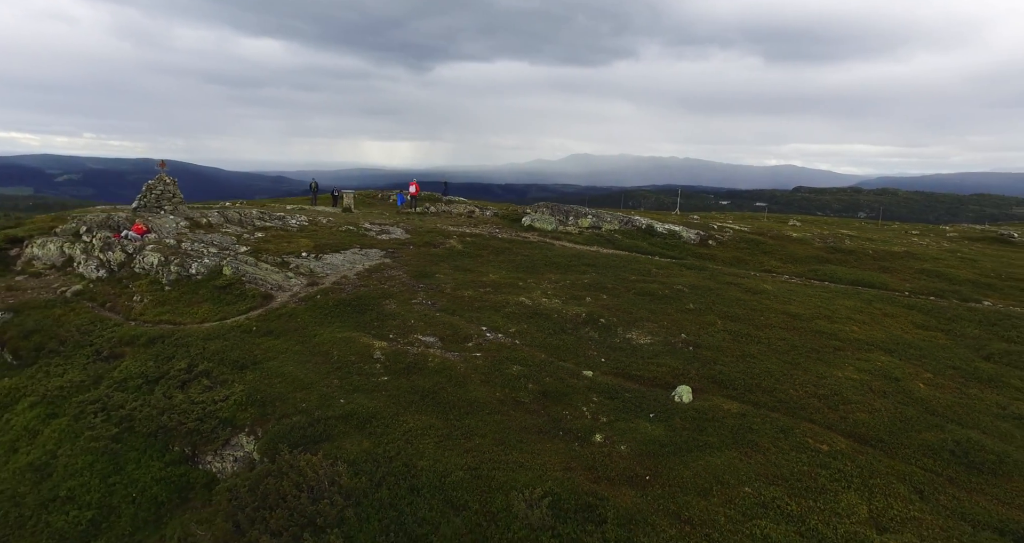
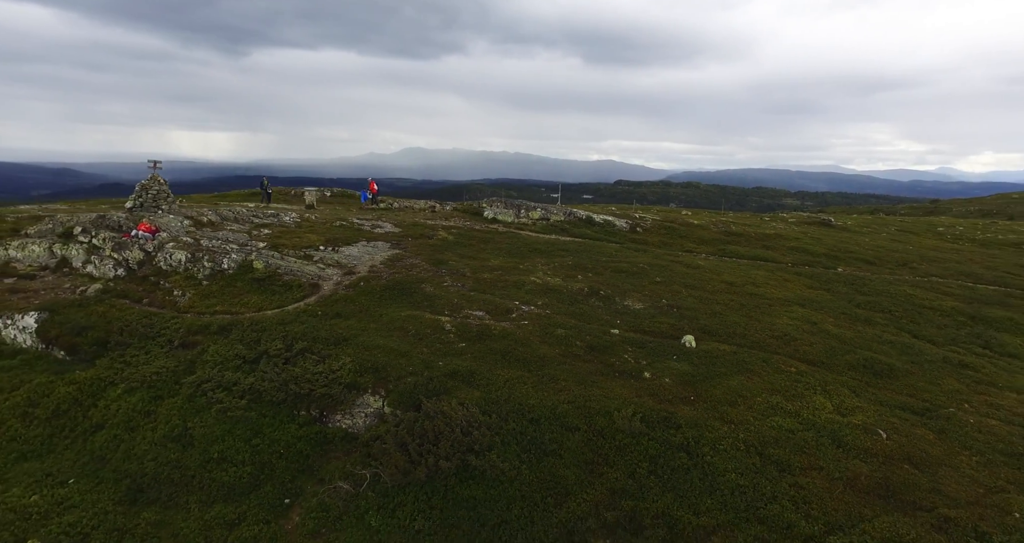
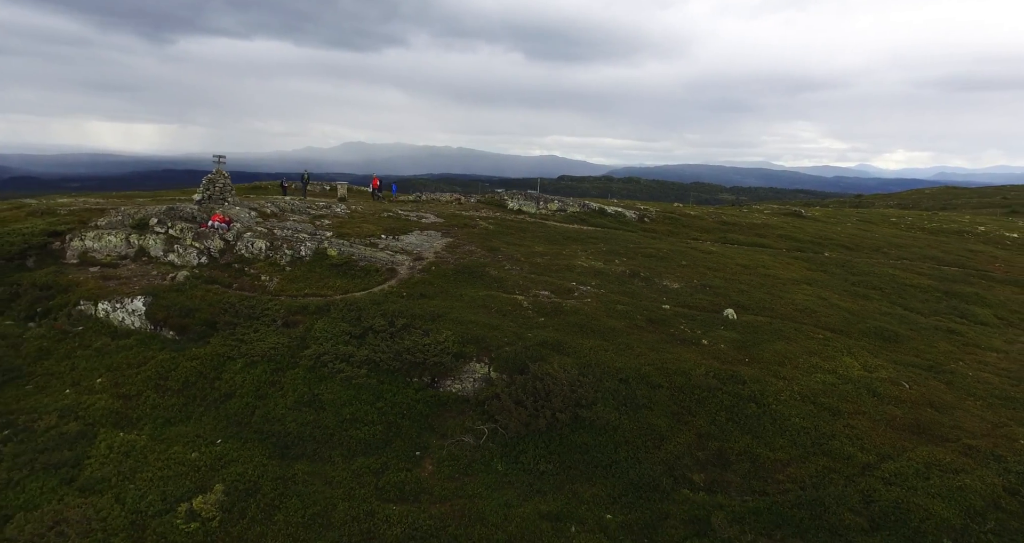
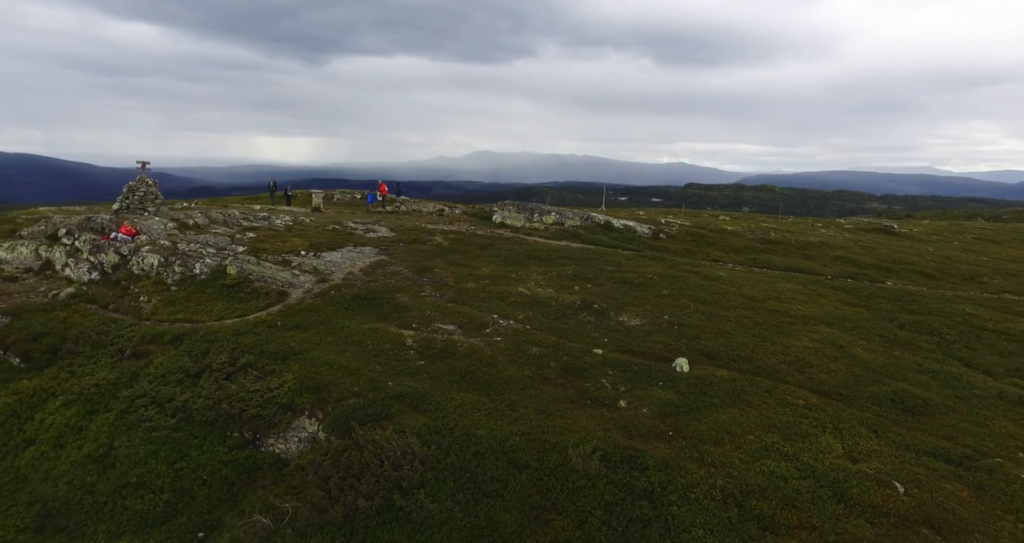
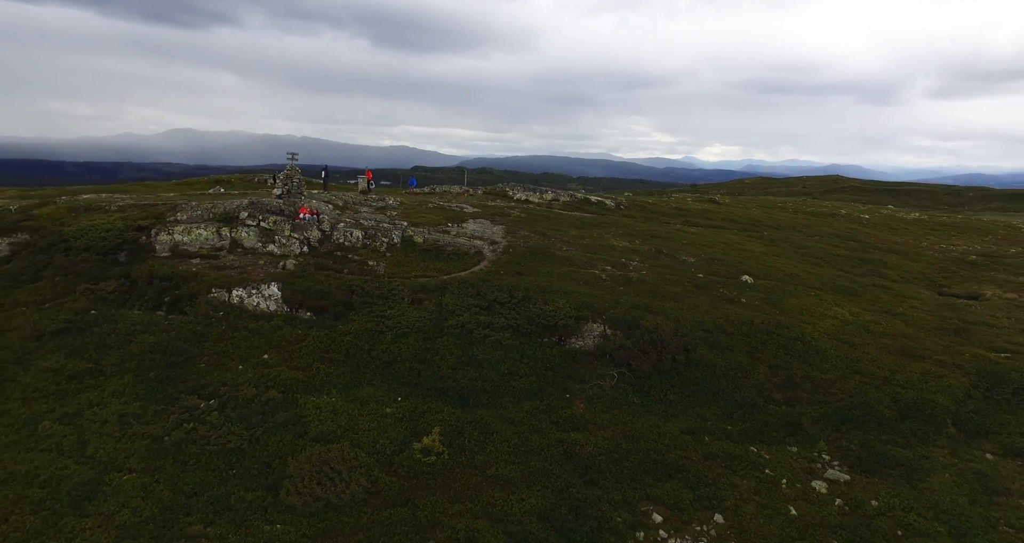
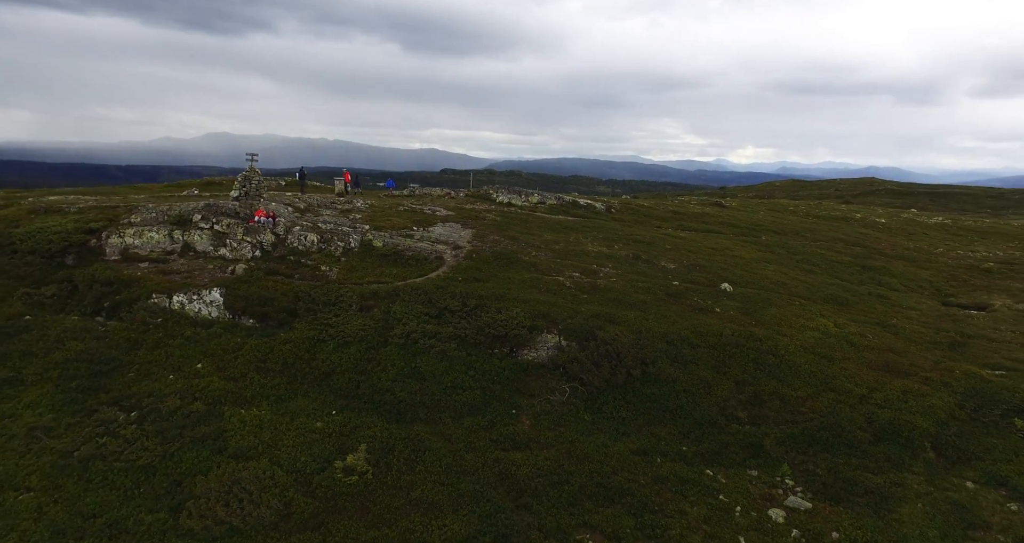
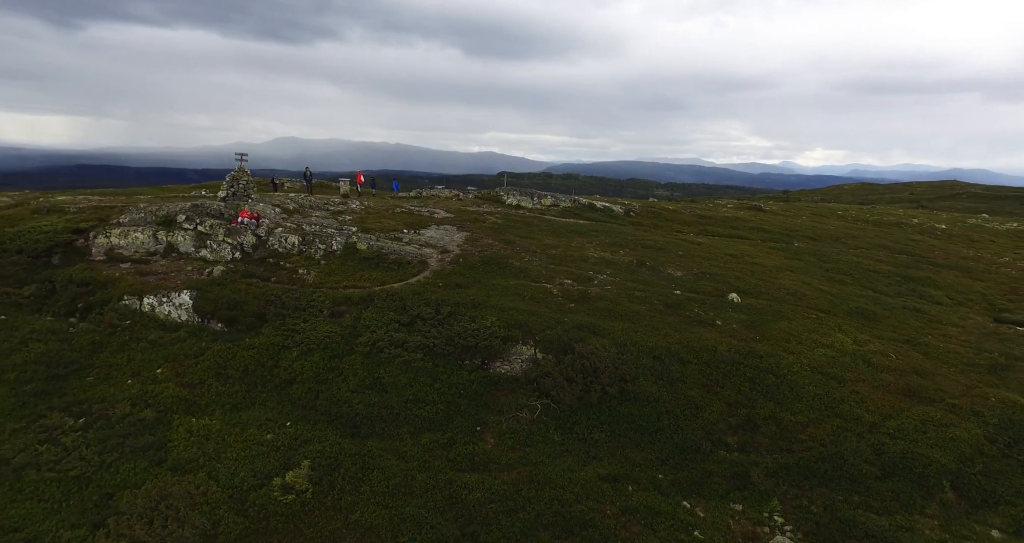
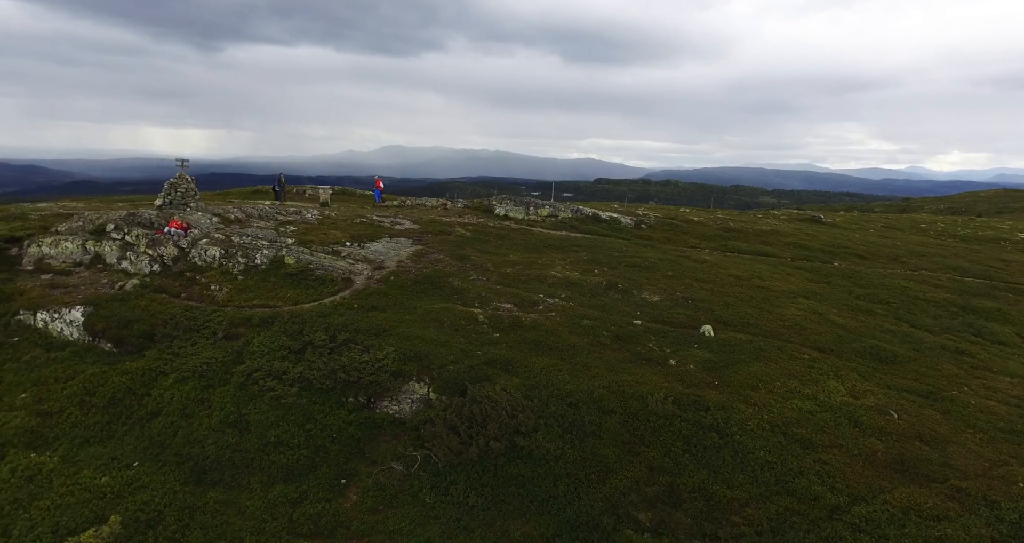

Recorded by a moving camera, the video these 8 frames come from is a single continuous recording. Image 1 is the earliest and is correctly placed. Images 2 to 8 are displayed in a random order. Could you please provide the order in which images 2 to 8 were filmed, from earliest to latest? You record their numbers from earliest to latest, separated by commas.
4, 2, 8, 3, 7, 6, 5
